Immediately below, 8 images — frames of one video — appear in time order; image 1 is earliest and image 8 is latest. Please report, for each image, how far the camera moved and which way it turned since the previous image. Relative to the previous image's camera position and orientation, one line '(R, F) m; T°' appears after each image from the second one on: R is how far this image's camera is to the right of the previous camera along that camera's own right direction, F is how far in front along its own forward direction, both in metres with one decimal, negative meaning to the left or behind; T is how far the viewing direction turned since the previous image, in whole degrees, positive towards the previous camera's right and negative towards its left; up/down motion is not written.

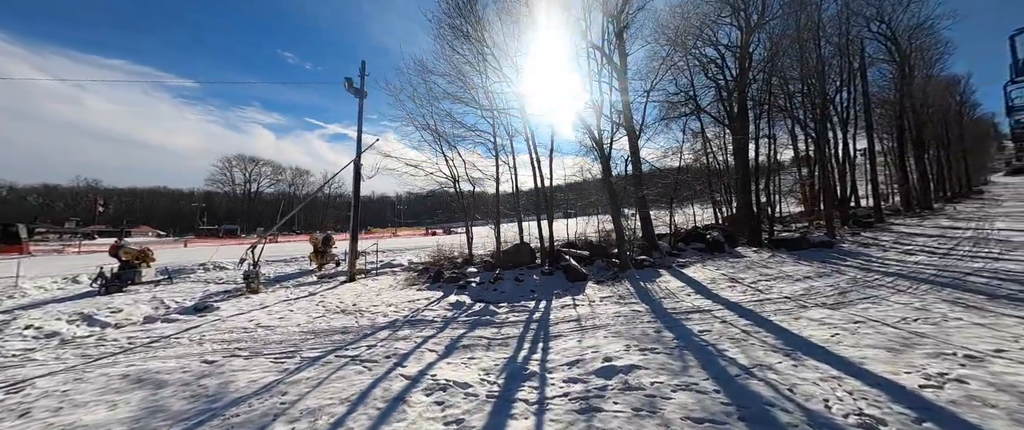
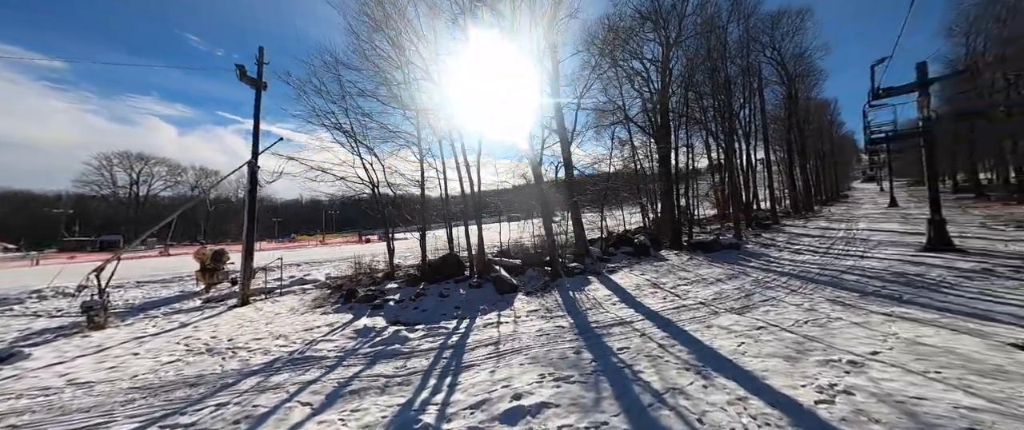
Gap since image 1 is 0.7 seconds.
(+0.5, +0.4) m; +10°
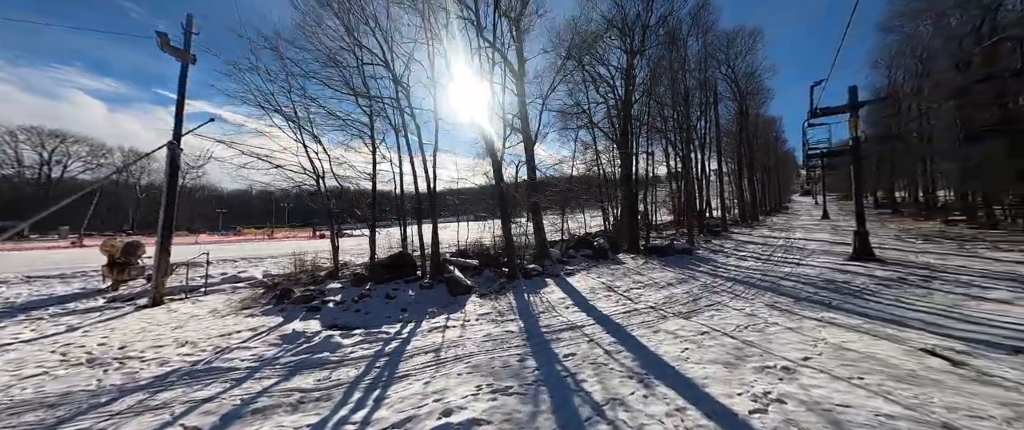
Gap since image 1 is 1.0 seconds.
(+0.3, +0.2) m; +6°
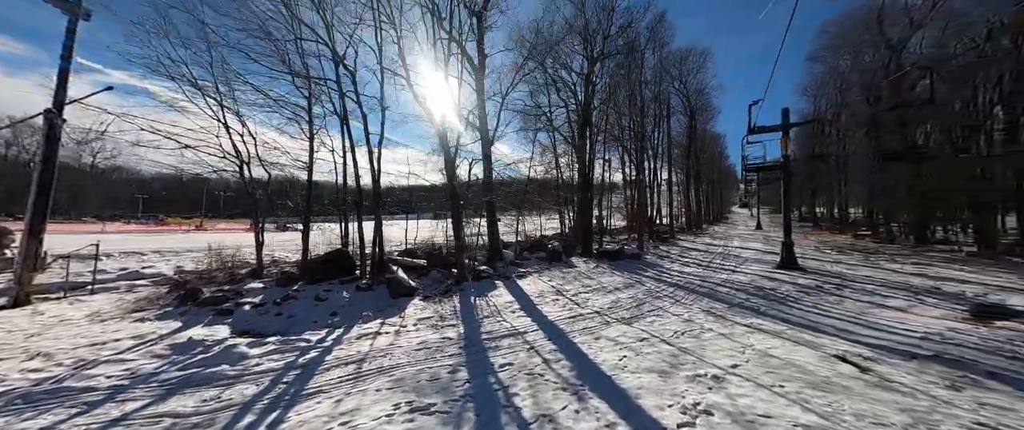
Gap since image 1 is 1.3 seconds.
(+0.3, +0.2) m; +7°
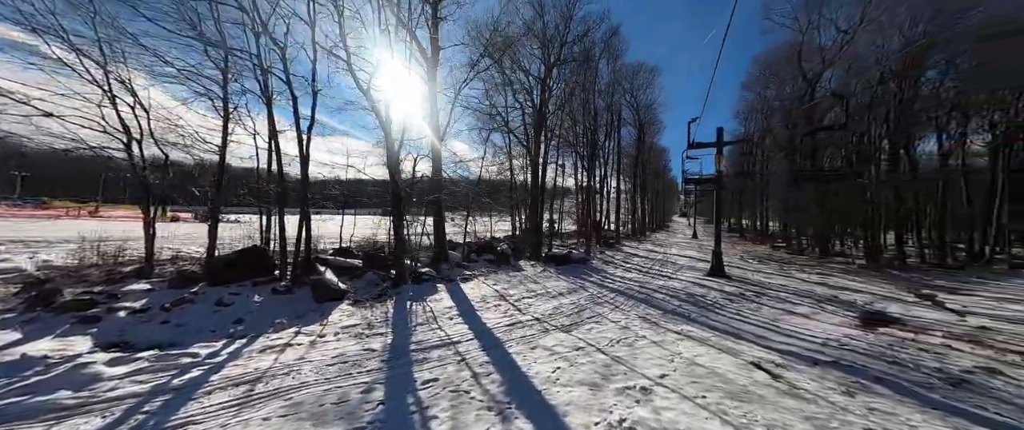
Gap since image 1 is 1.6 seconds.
(+0.2, +0.2) m; +8°
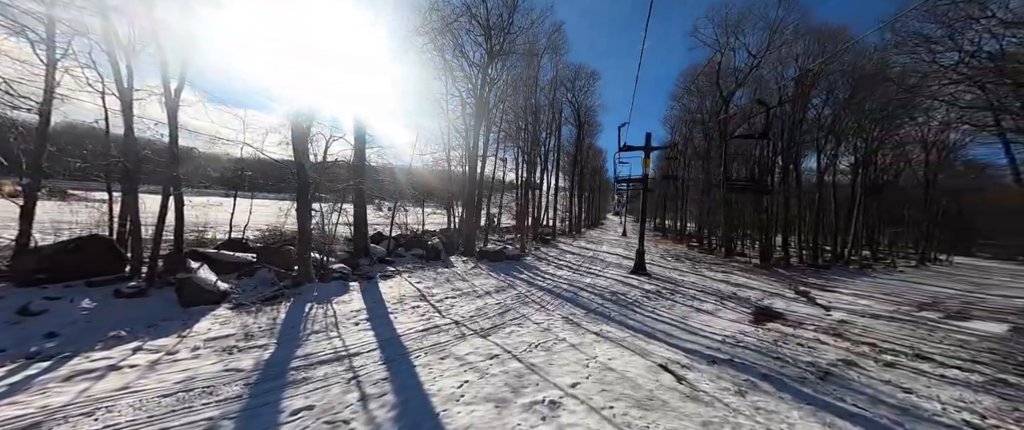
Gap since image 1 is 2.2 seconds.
(+0.4, +0.3) m; +10°
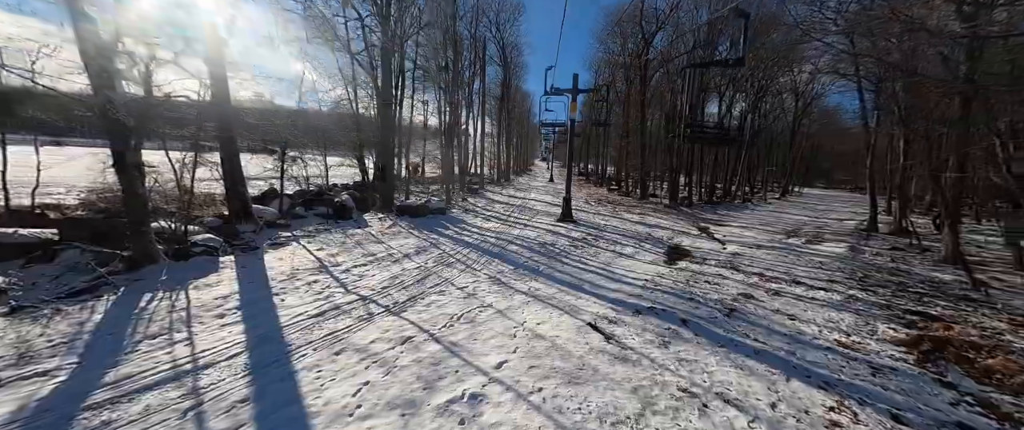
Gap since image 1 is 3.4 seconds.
(+0.2, +0.7) m; +12°
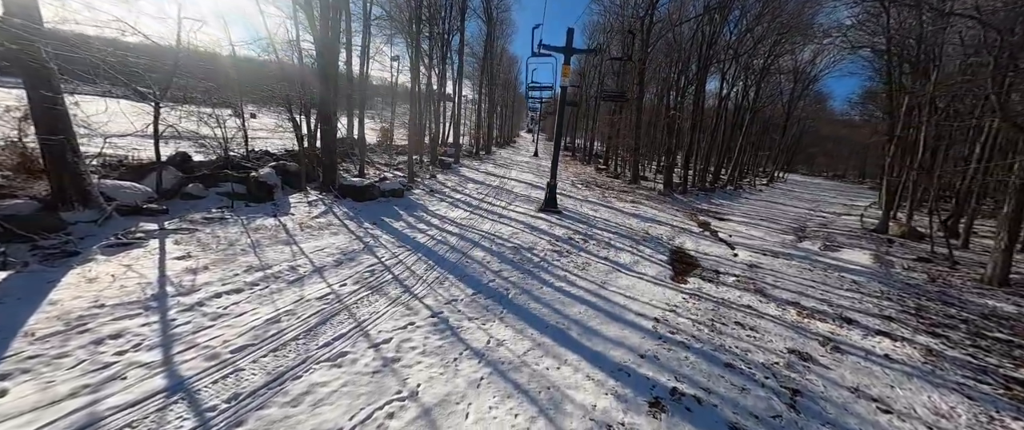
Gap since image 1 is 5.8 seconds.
(+0.3, +1.7) m; +3°
